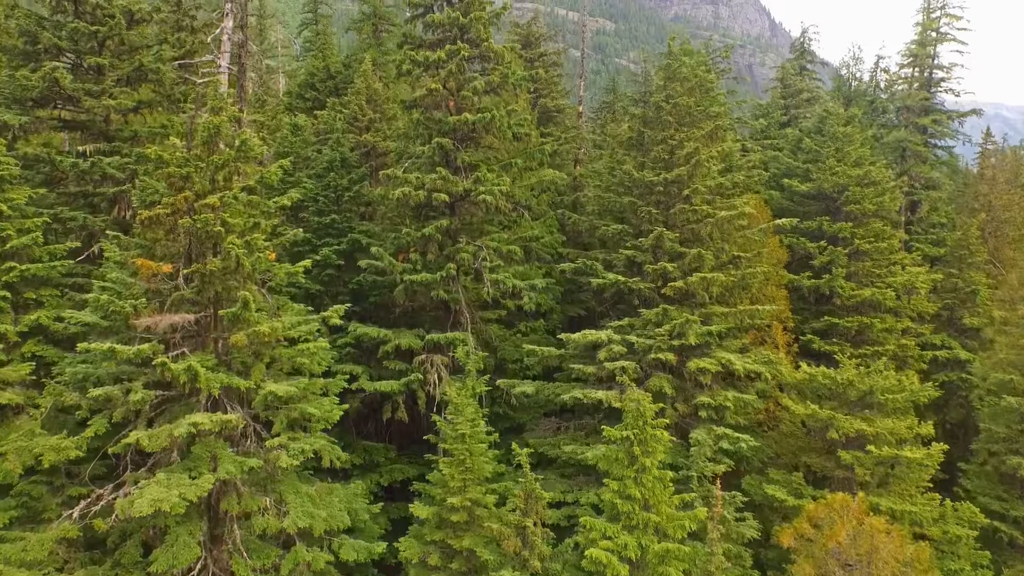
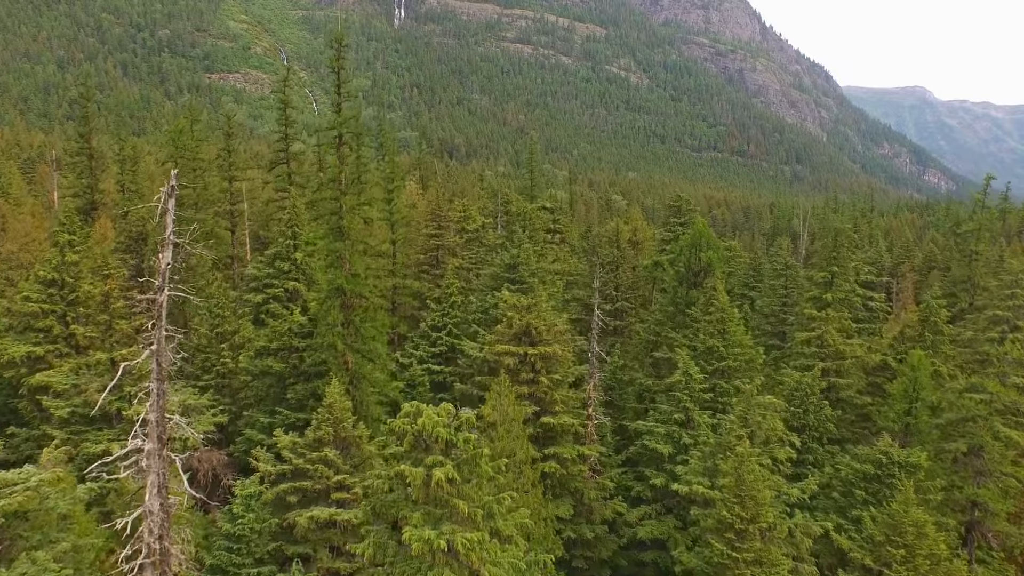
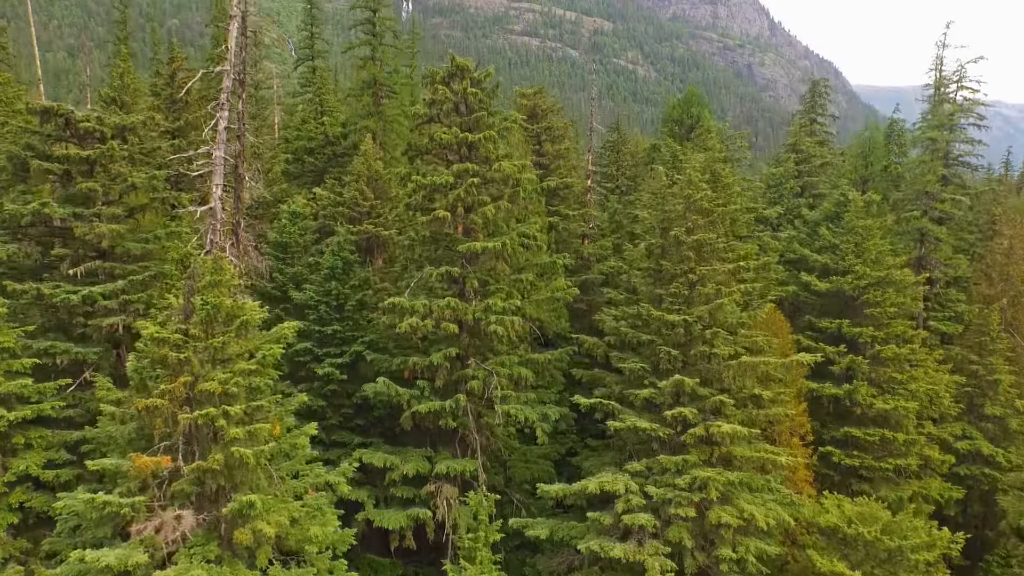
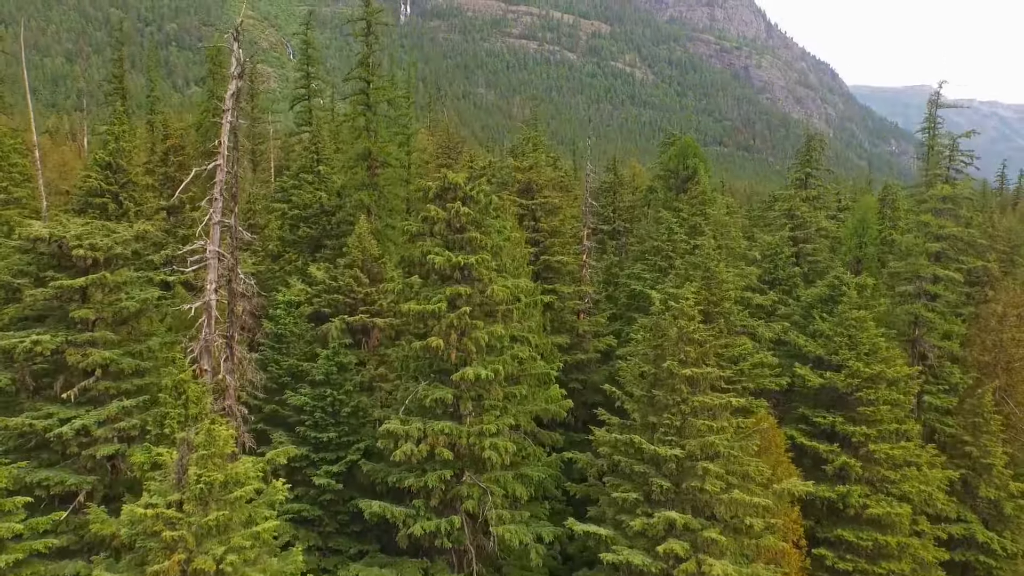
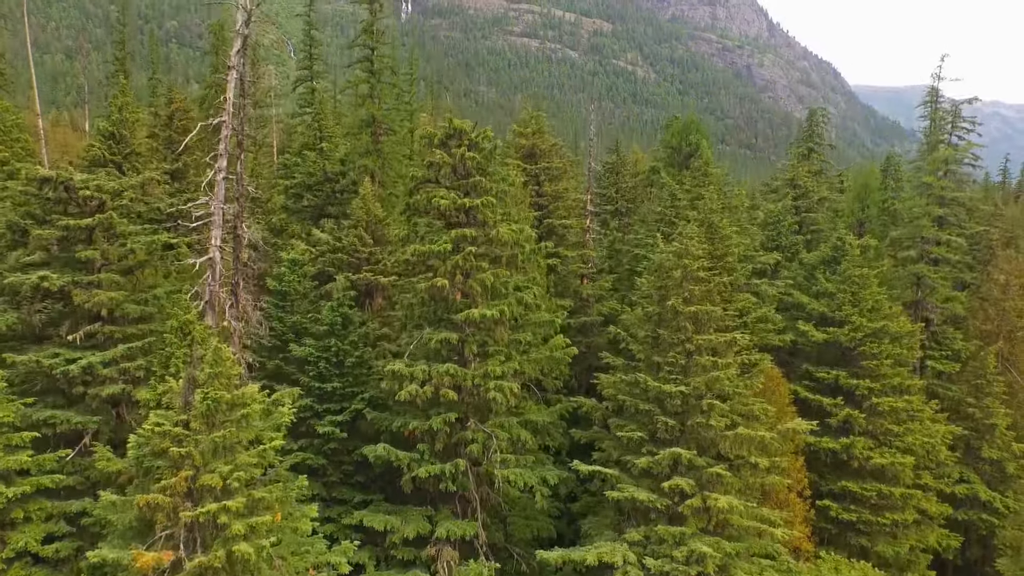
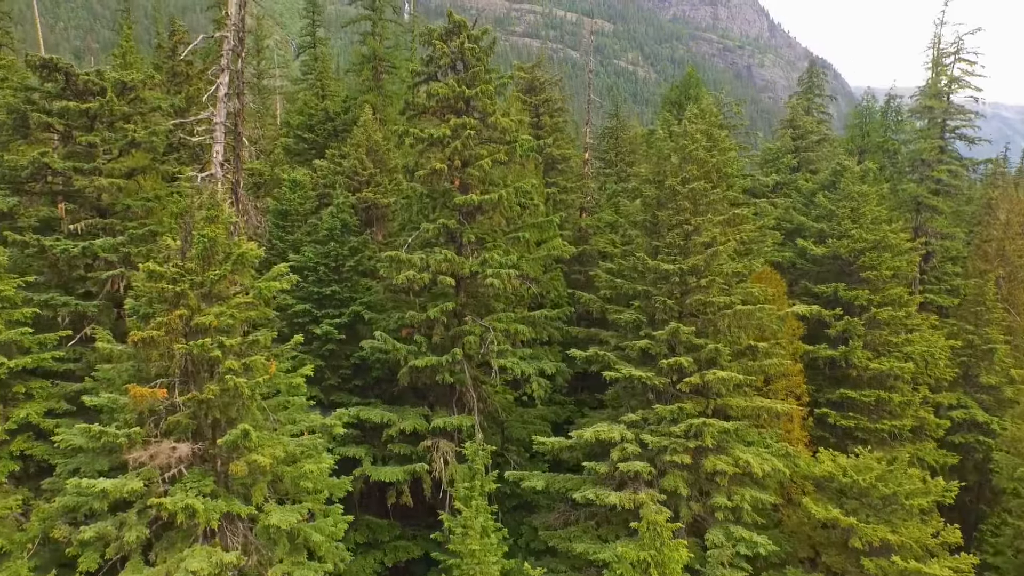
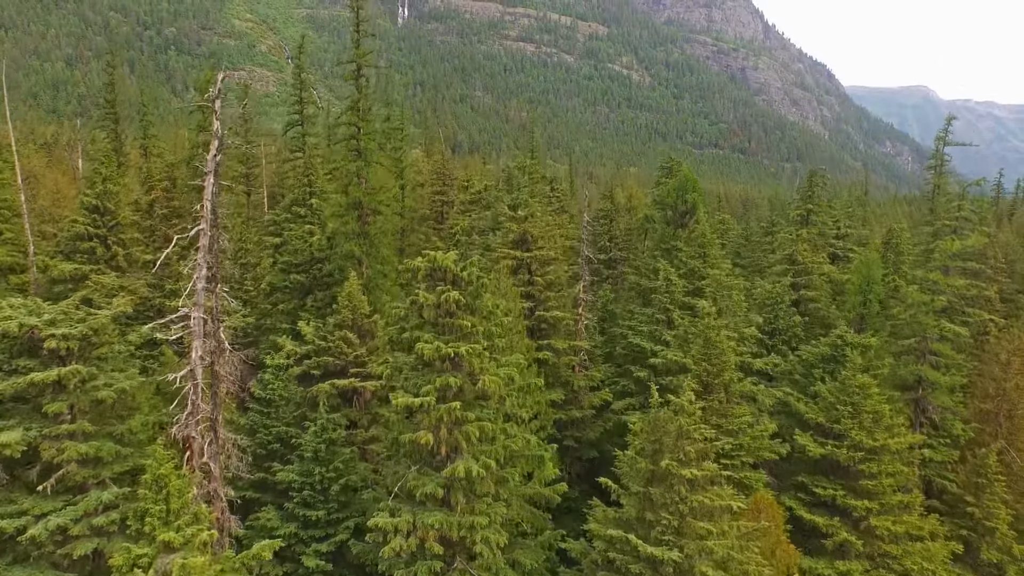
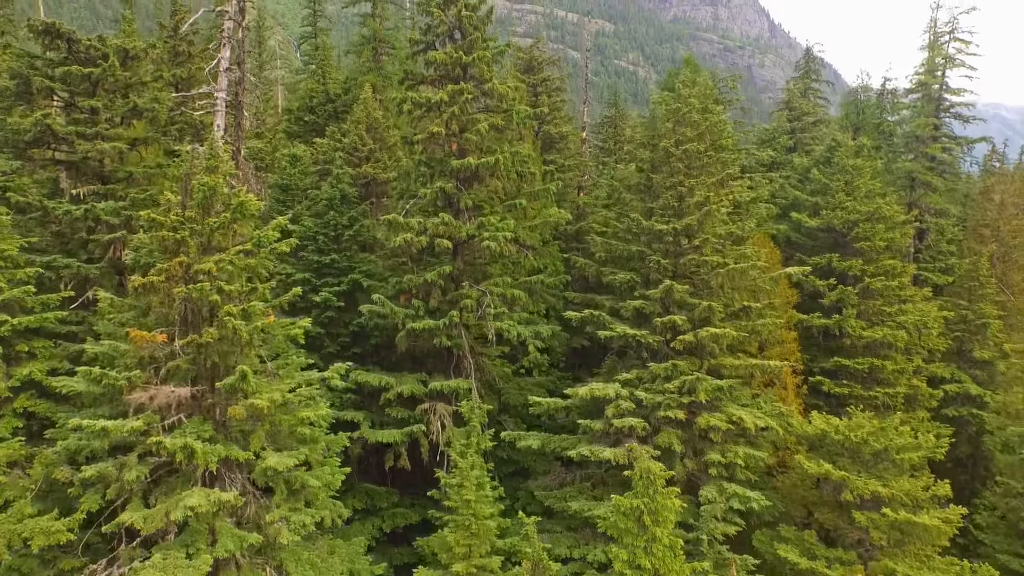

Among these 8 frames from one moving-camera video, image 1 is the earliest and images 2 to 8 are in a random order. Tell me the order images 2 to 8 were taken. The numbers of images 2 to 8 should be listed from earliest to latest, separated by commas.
8, 6, 3, 5, 4, 7, 2
